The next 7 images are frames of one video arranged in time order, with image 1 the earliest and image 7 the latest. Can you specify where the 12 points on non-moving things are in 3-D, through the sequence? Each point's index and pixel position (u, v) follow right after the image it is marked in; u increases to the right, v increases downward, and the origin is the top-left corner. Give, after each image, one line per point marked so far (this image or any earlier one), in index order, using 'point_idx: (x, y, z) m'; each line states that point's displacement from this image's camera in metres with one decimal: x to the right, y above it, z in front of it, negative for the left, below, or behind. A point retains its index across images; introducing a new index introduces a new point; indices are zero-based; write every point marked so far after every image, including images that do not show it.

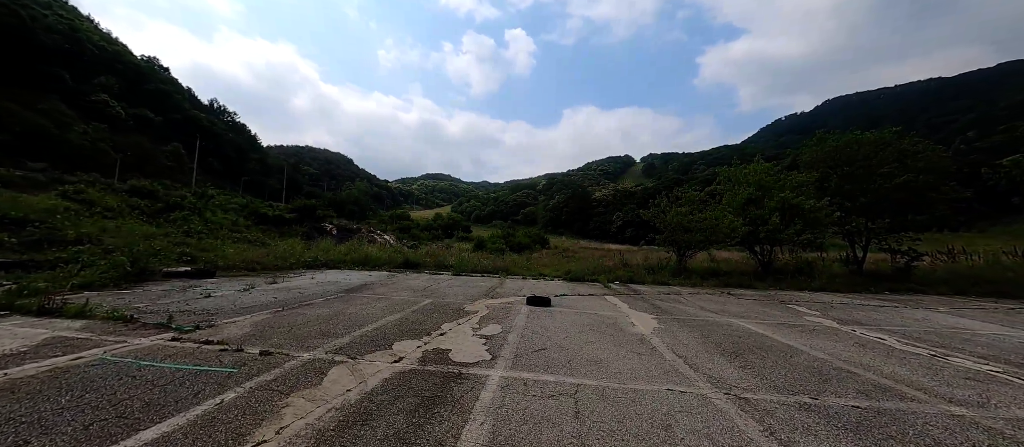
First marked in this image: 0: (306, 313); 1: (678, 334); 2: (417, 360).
0: (-3.2, -1.4, +5.4) m
1: (+2.5, -1.7, +5.2) m
2: (-1.0, -1.4, +3.5) m
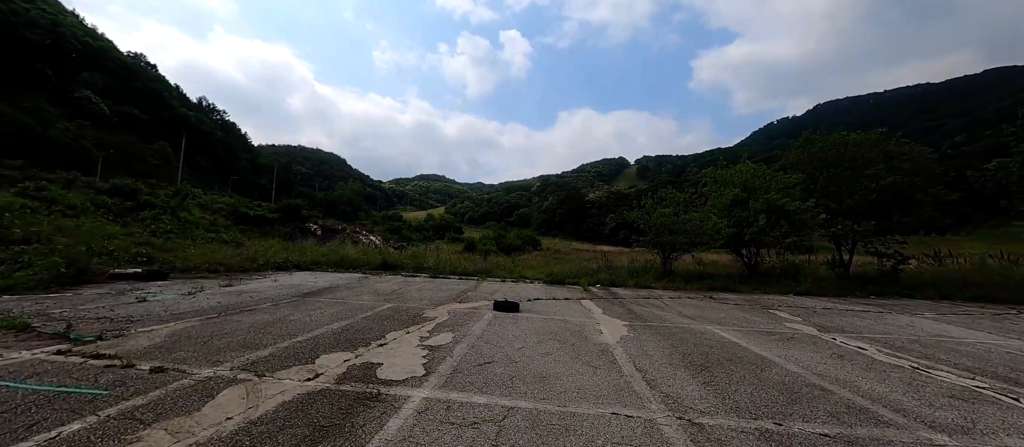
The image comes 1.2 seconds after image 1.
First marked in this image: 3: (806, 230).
0: (-3.8, -1.4, +4.9) m
1: (+1.9, -1.7, +4.8) m
2: (-1.6, -1.4, +3.1) m
3: (+10.3, -0.2, +12.2) m
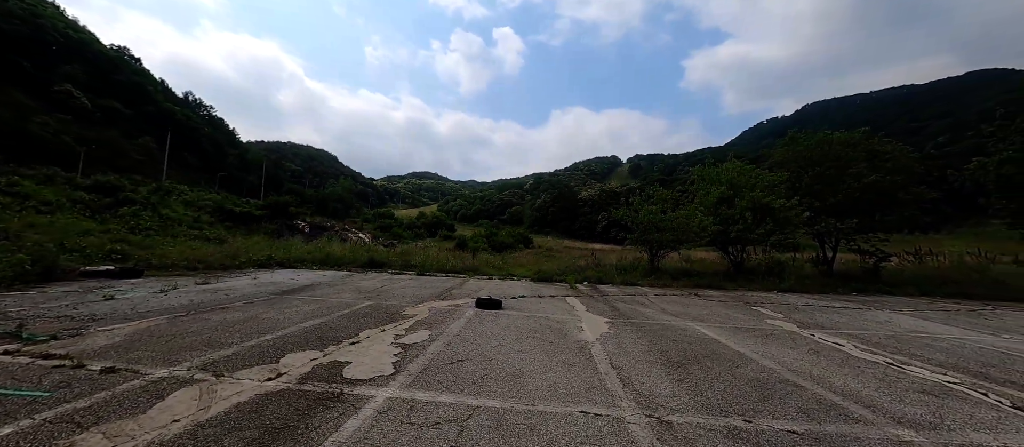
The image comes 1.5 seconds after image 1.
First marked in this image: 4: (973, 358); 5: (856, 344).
0: (-4.1, -1.3, +4.8) m
1: (+1.6, -1.6, +4.8) m
2: (-1.8, -1.3, +3.0) m
3: (+9.9, -0.2, +12.3) m
4: (+5.9, -1.7, +4.5) m
5: (+4.9, -1.7, +4.9) m
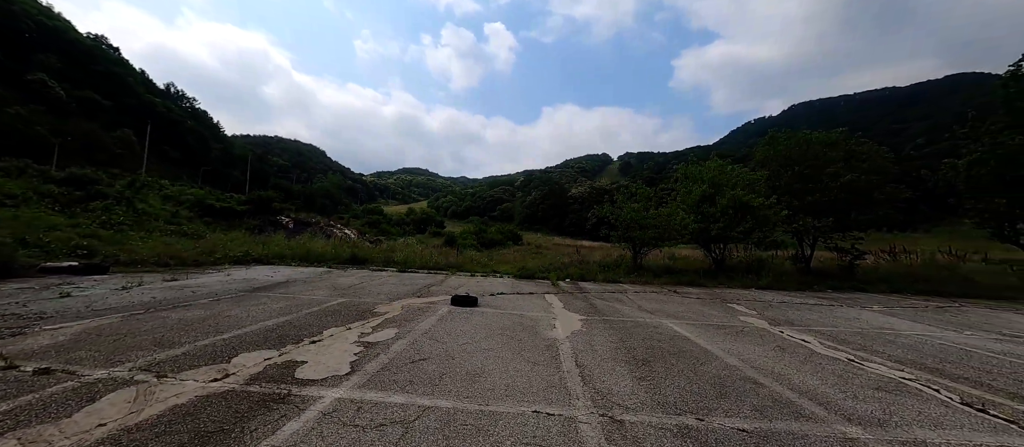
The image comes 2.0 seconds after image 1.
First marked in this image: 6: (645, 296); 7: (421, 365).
0: (-4.5, -1.2, +4.6) m
1: (+1.1, -1.6, +4.8) m
2: (-2.2, -1.3, +2.9) m
3: (+9.3, -0.1, +12.5) m
4: (+5.5, -1.7, +4.6) m
5: (+4.5, -1.7, +5.0) m
6: (+3.4, -1.9, +8.8) m
7: (-0.9, -1.4, +3.4) m
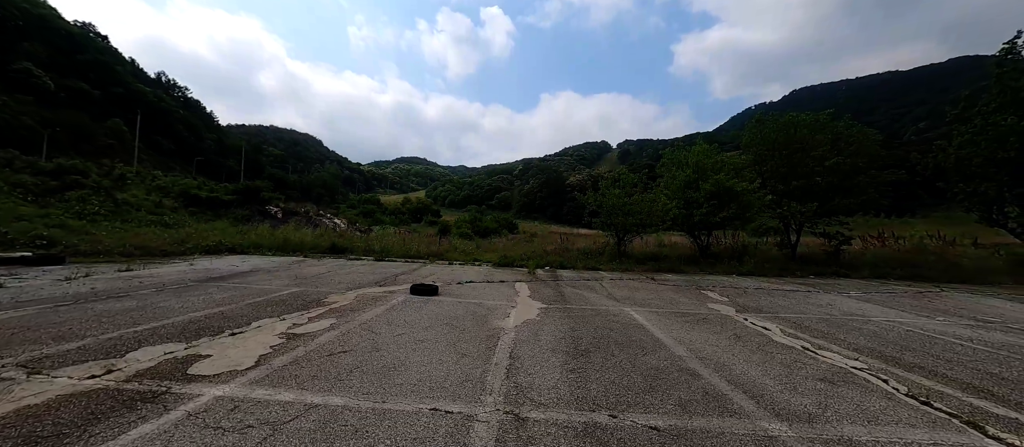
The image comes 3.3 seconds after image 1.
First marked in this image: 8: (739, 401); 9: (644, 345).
0: (-5.3, -1.1, +4.4) m
1: (+0.4, -1.4, +4.6) m
2: (-2.9, -1.2, +2.7) m
3: (+8.5, +0.4, +12.3) m
4: (+4.8, -1.5, +4.4) m
5: (+3.8, -1.5, +4.8) m
6: (+2.7, -1.5, +8.6) m
7: (-1.6, -1.2, +3.2) m
8: (+1.8, -1.4, +2.7) m
9: (+1.5, -1.4, +4.0) m
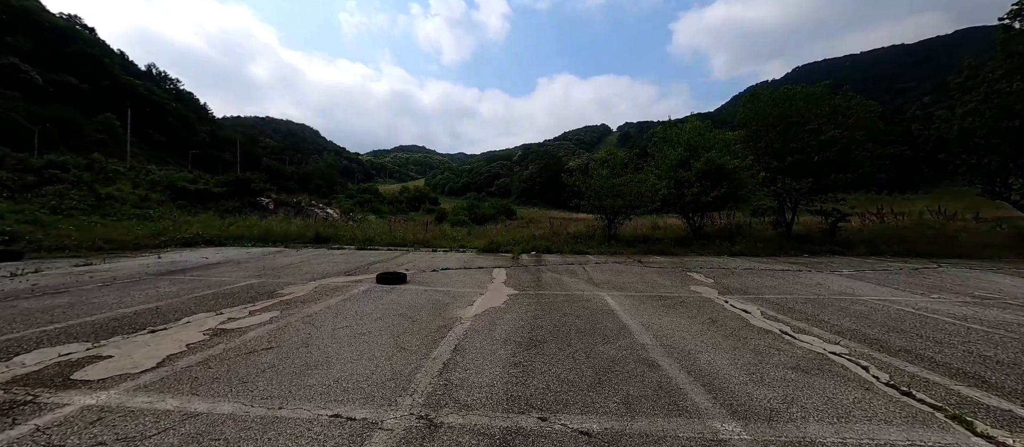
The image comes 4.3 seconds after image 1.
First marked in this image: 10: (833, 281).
0: (-5.8, -1.0, +4.1) m
1: (-0.1, -1.1, +4.3) m
2: (-3.4, -1.1, +2.4) m
3: (+8.0, +1.1, +11.8) m
4: (+4.3, -1.1, +4.0) m
5: (+3.3, -1.1, +4.5) m
6: (+2.2, -1.1, +8.3) m
7: (-2.1, -1.1, +2.9) m
8: (+1.3, -1.2, +2.4) m
9: (+1.0, -1.1, +3.7) m
10: (+6.0, -1.1, +6.5) m
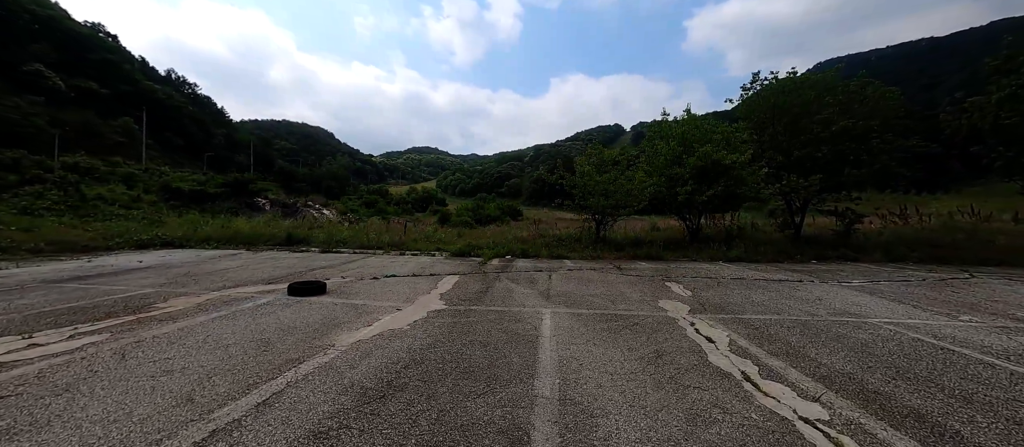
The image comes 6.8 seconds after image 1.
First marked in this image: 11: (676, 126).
0: (-6.8, -1.0, +3.4) m
1: (-1.1, -1.2, +3.4) m
2: (-4.5, -1.1, +1.6) m
3: (+7.2, +1.1, +10.6) m
4: (+3.2, -1.2, +3.0) m
5: (+2.2, -1.2, +3.5) m
6: (+1.3, -1.1, +7.3) m
7: (-3.2, -1.1, +2.0) m
8: (+0.1, -1.2, +1.4) m
9: (-0.1, -1.2, +2.7) m
10: (+5.0, -1.1, +5.3) m
11: (+5.6, +3.3, +11.7) m
